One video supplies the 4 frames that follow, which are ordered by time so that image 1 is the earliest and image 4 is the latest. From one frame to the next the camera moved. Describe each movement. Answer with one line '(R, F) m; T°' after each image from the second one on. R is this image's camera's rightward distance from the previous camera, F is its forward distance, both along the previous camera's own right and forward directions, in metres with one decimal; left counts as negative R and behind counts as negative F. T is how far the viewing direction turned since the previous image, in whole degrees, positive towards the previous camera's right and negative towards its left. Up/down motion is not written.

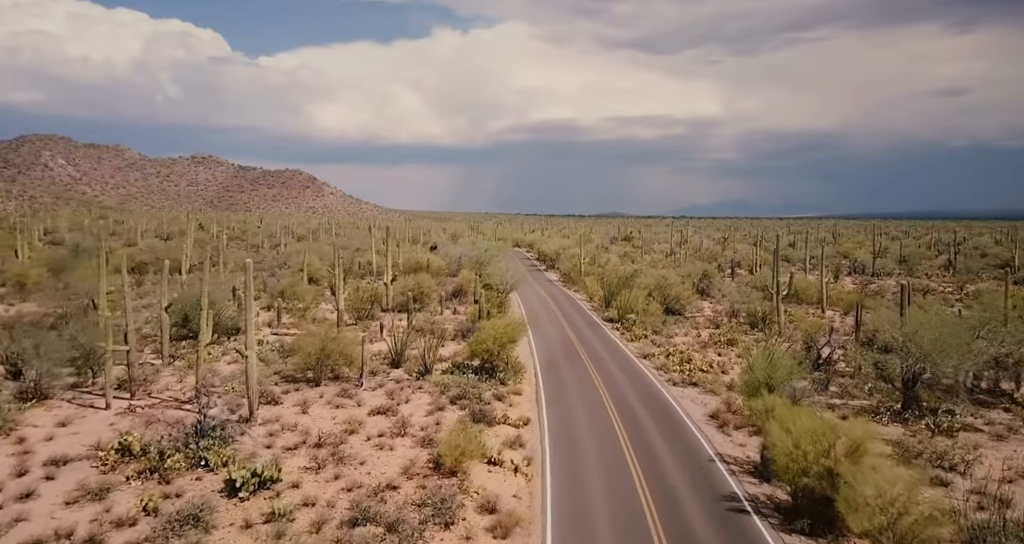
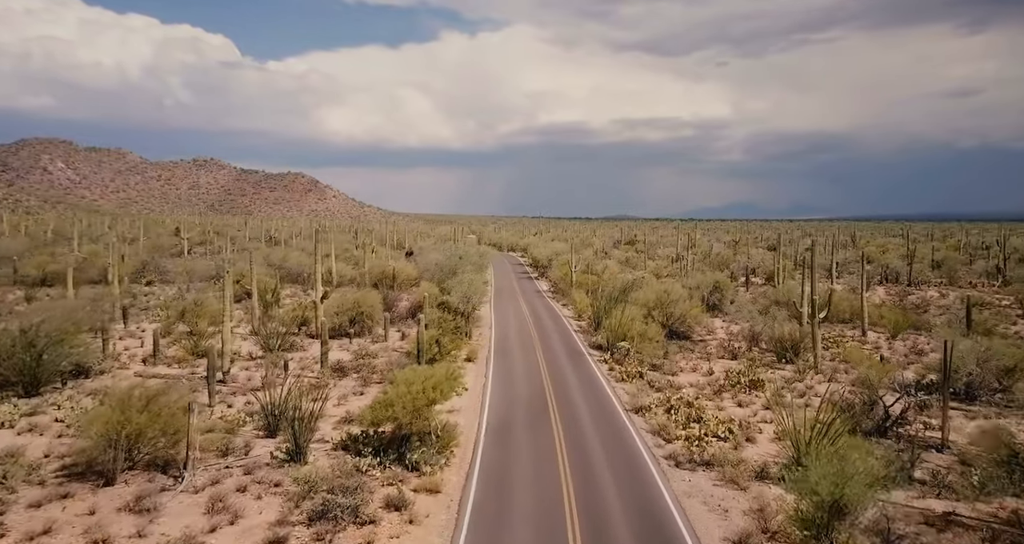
(+2.2, +9.6) m; -1°
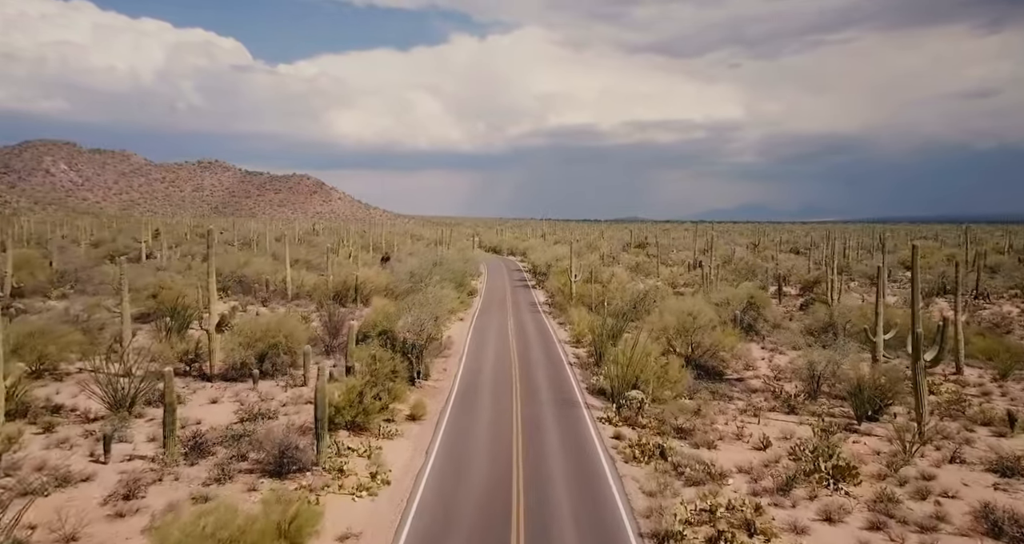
(+1.5, +10.3) m; -1°
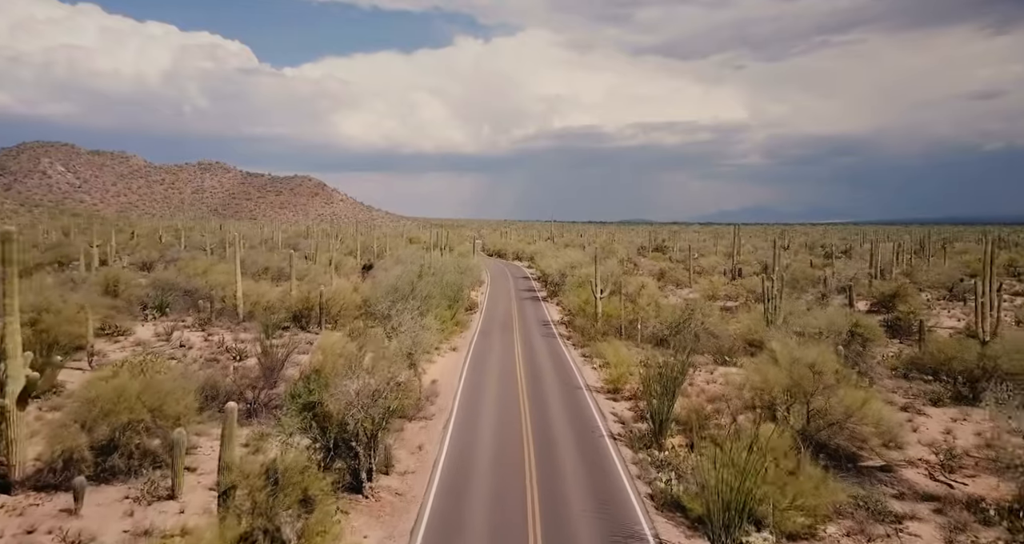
(-0.2, +11.3) m; 0°
